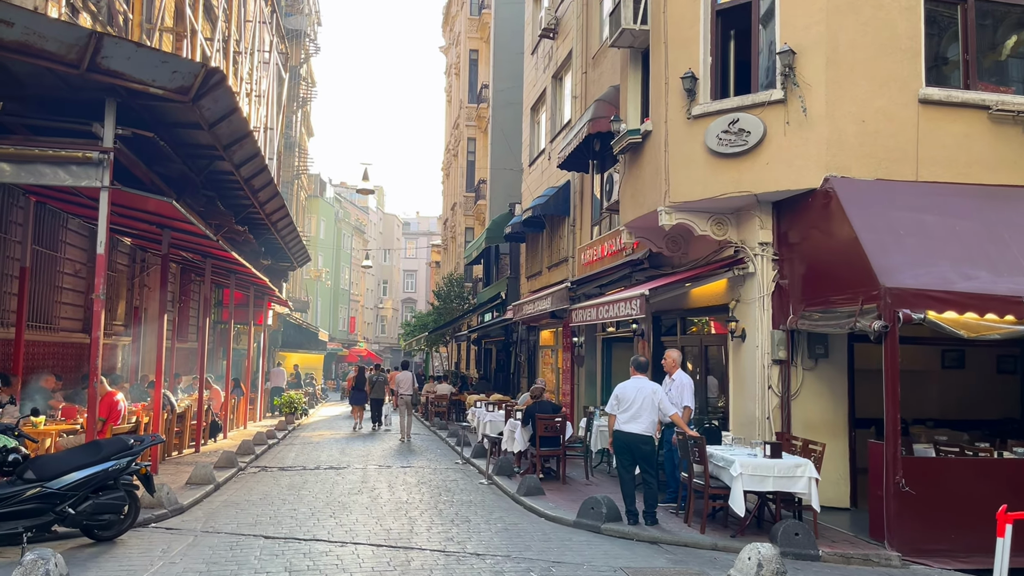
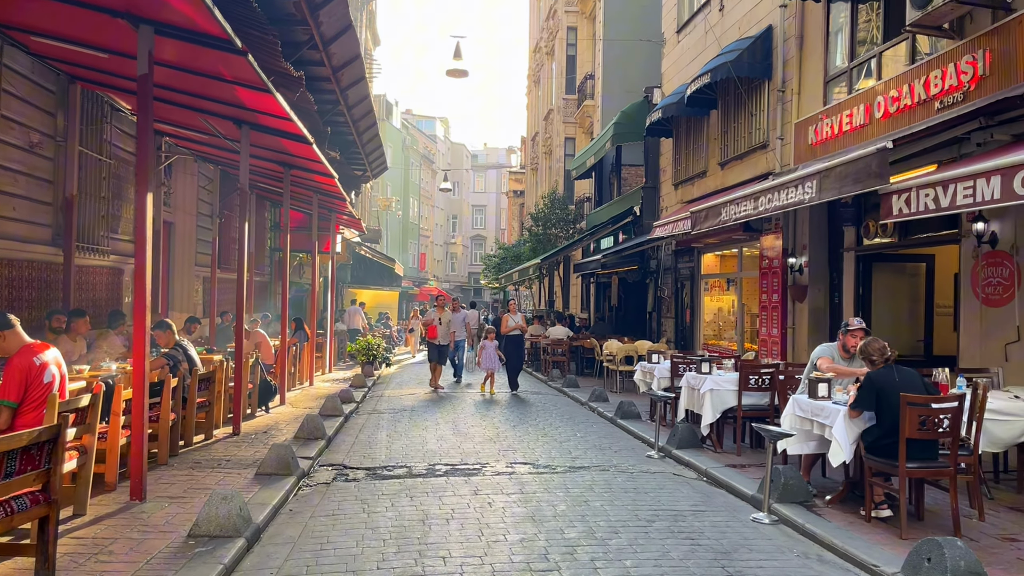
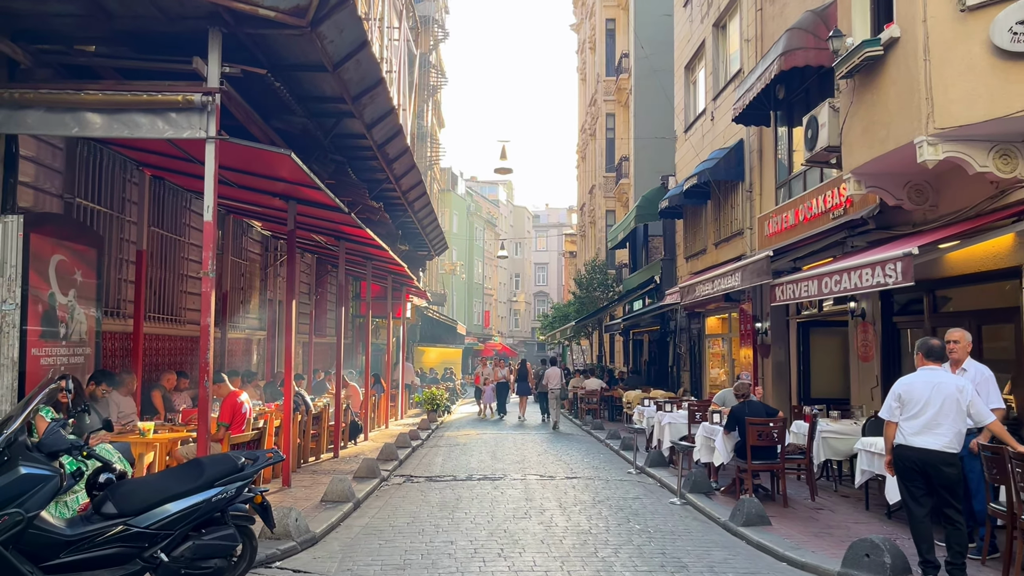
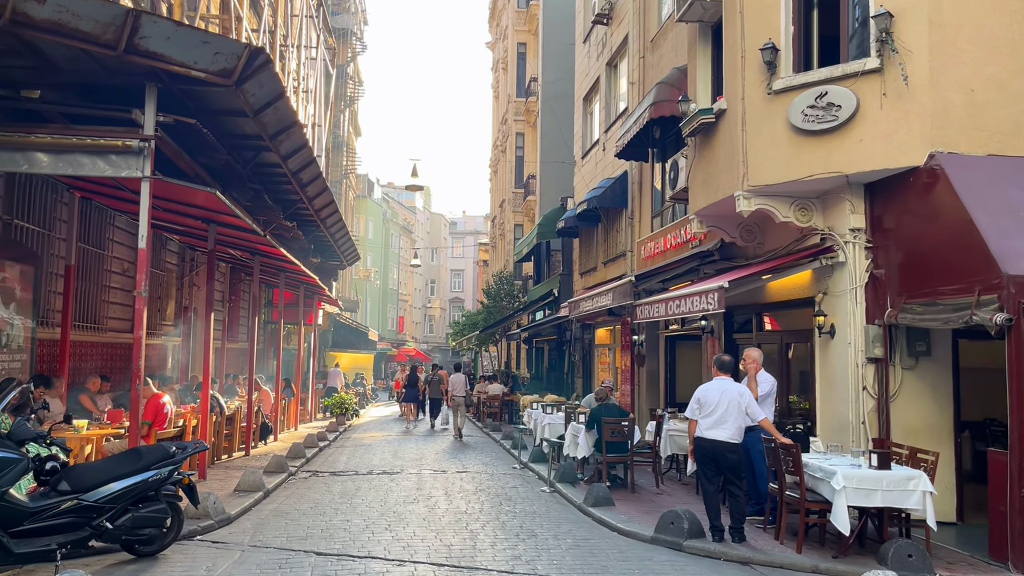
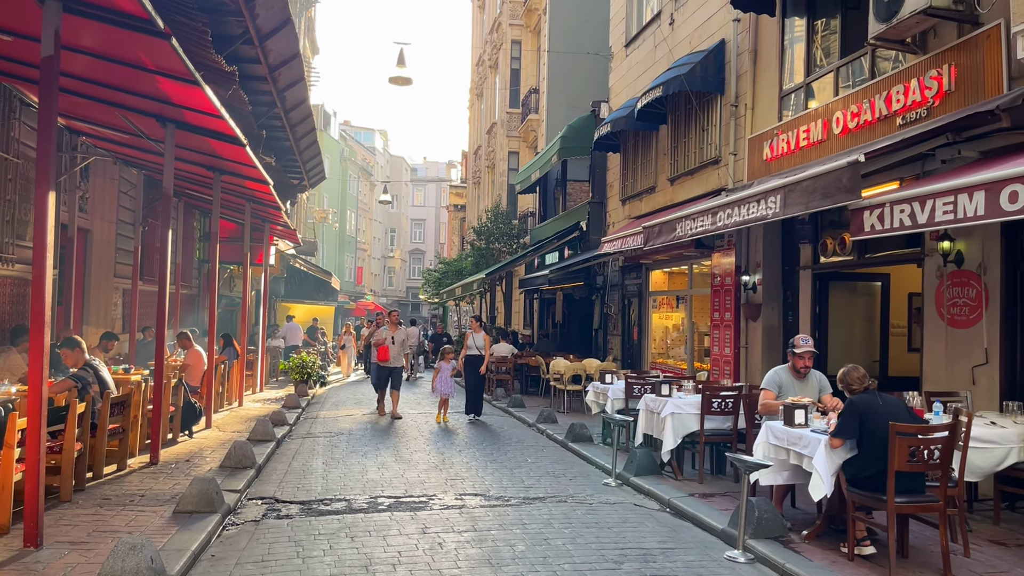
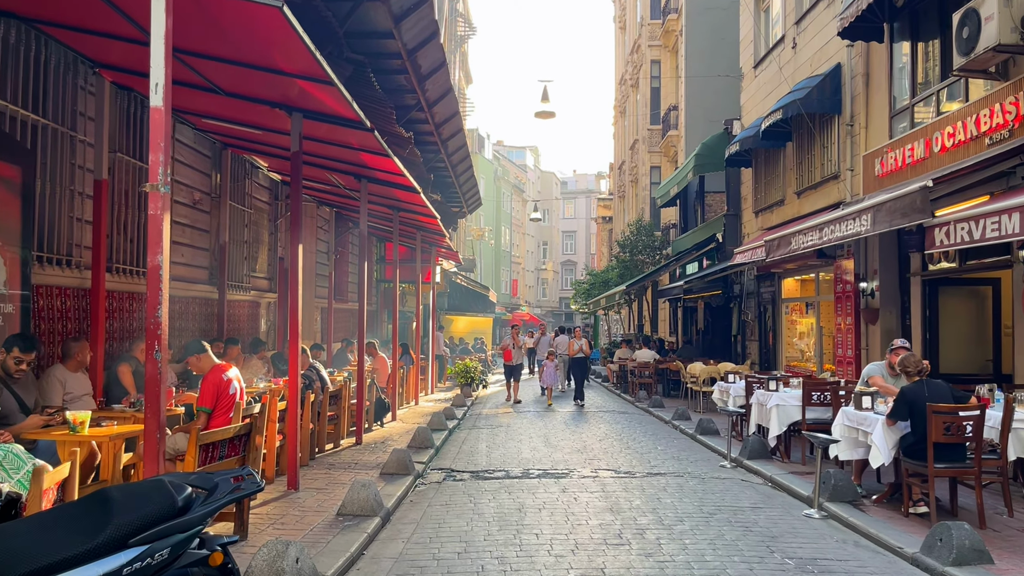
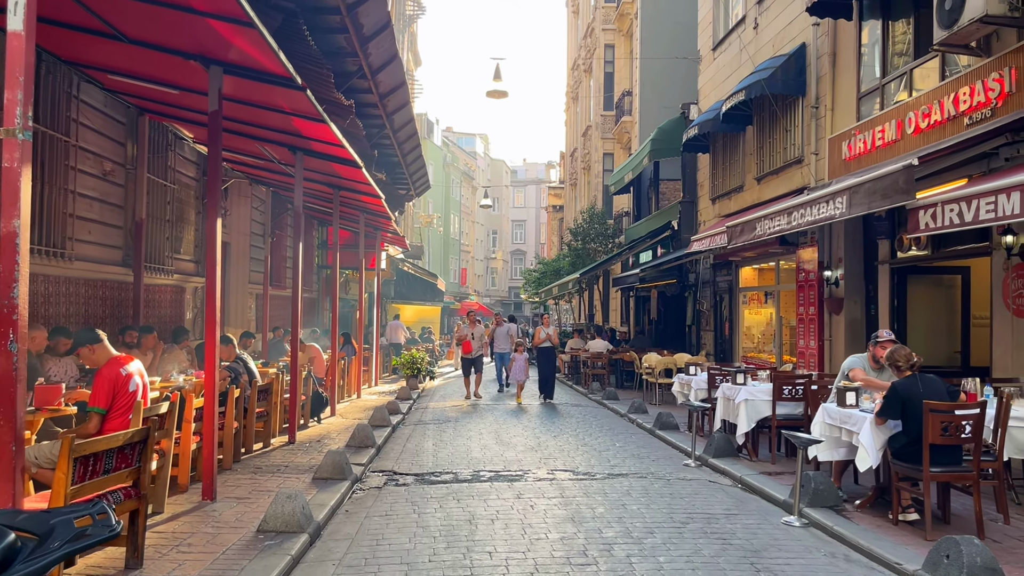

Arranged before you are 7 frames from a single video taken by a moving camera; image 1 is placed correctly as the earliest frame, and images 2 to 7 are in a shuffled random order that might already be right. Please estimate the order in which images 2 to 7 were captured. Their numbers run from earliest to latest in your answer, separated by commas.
4, 3, 6, 7, 2, 5
